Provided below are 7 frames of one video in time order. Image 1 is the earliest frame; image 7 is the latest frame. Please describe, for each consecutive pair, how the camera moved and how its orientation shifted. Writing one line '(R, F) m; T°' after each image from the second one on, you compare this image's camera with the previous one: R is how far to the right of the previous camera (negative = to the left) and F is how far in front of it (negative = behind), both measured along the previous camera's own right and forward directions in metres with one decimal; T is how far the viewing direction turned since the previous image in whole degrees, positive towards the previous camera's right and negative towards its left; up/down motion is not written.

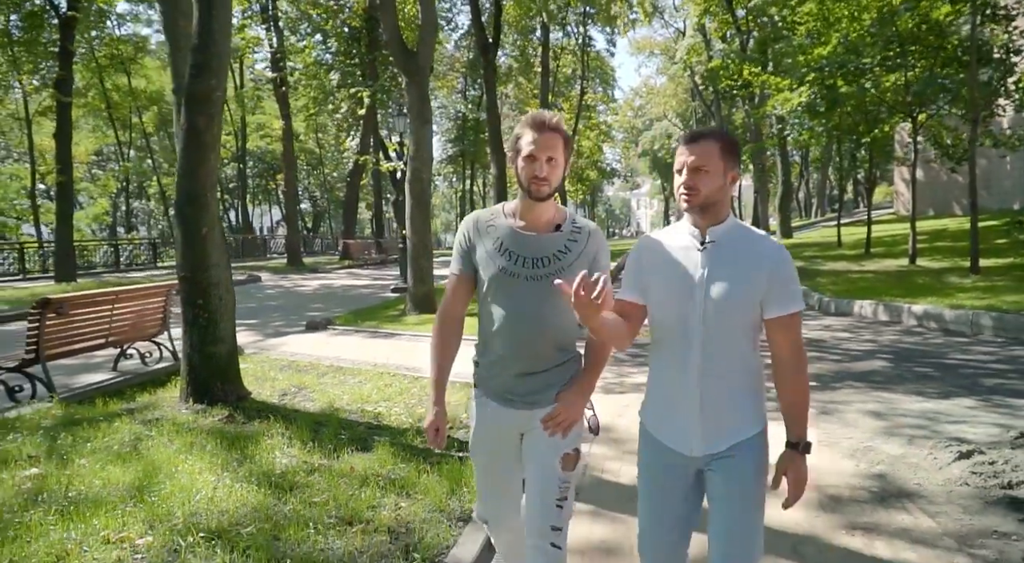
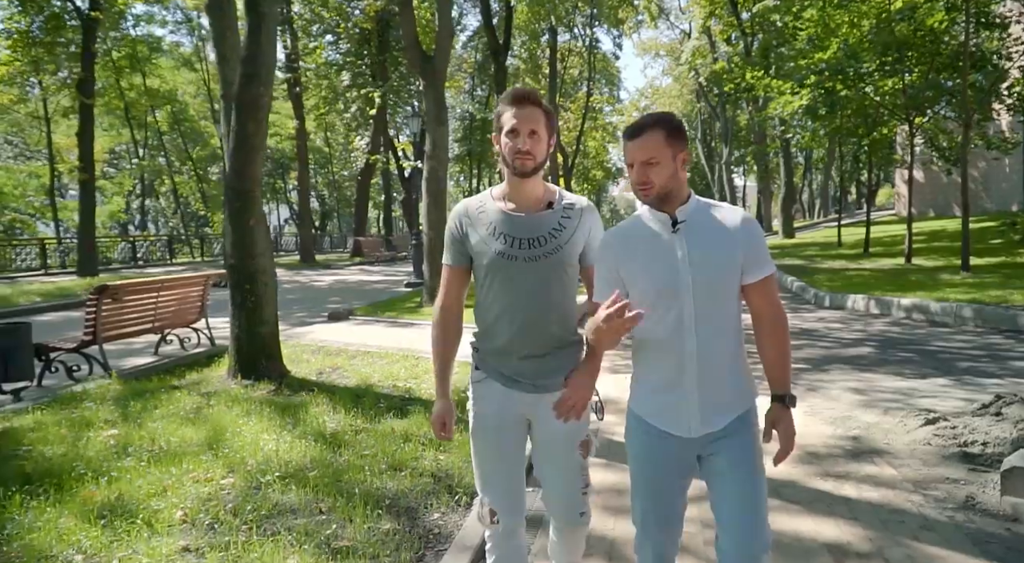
(-0.2, -0.6) m; 0°
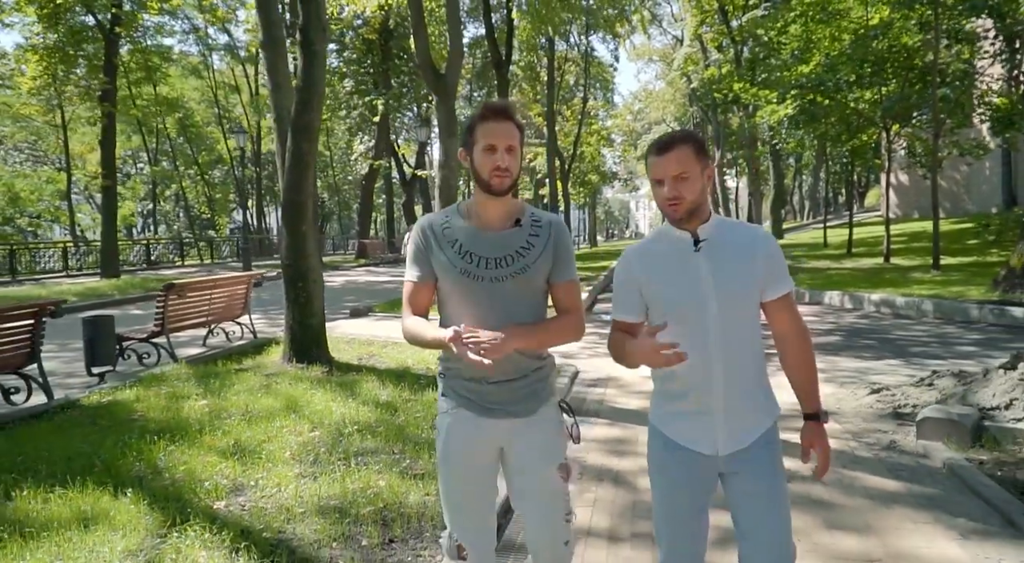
(-0.3, -1.1) m; 0°
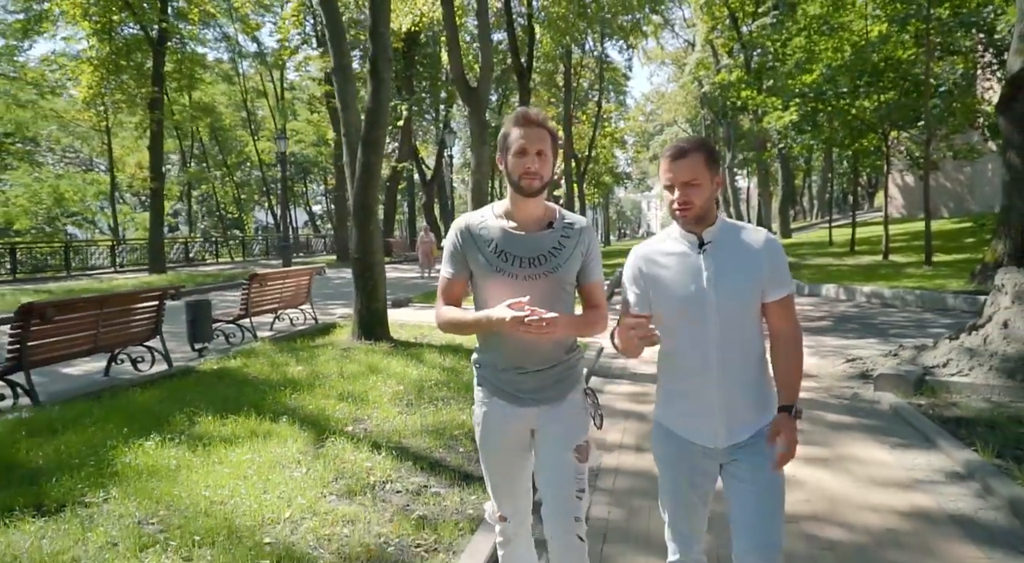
(-0.4, -1.4) m; -1°
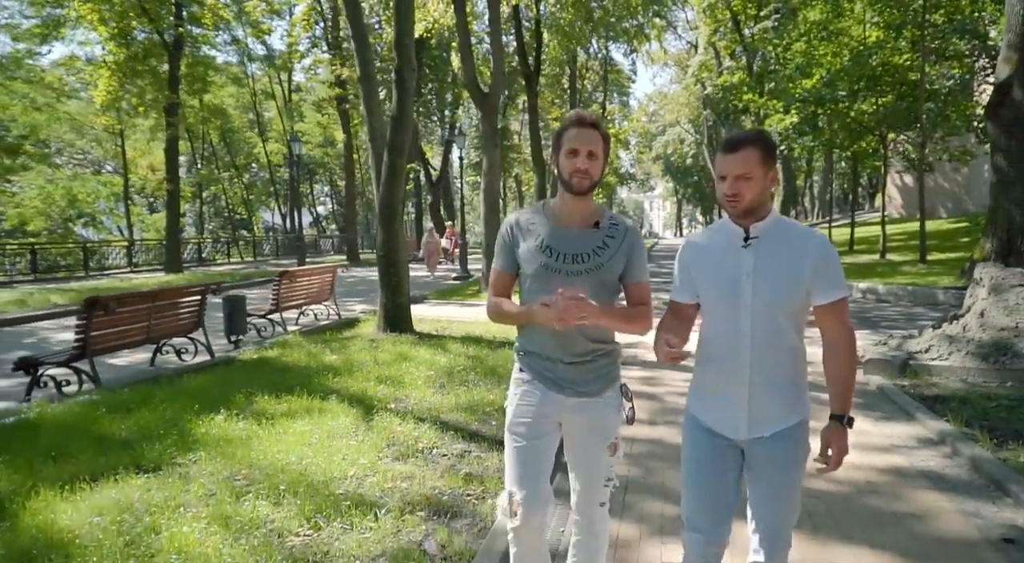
(-0.2, -0.7) m; 0°
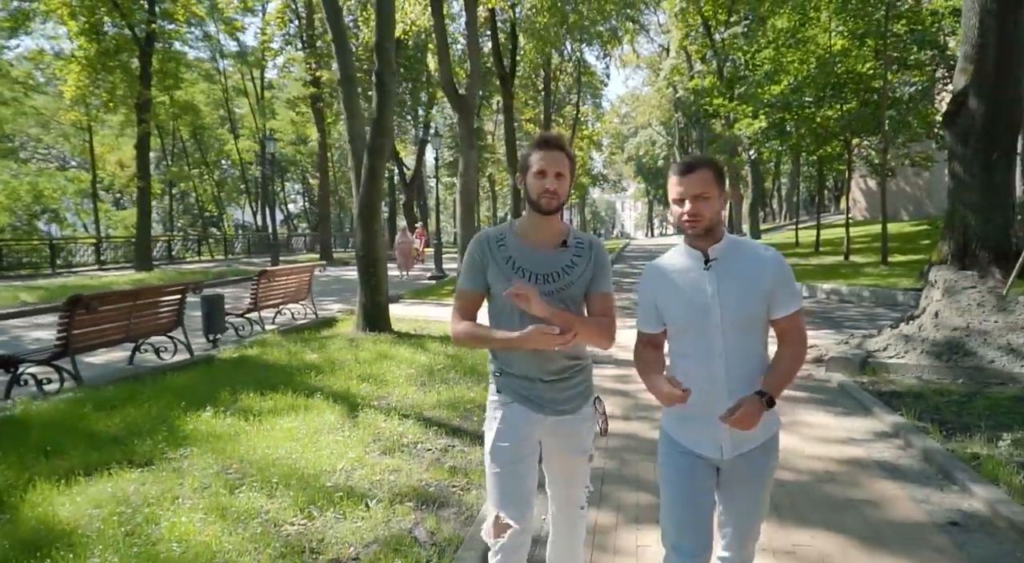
(-0.1, -0.2) m; +2°
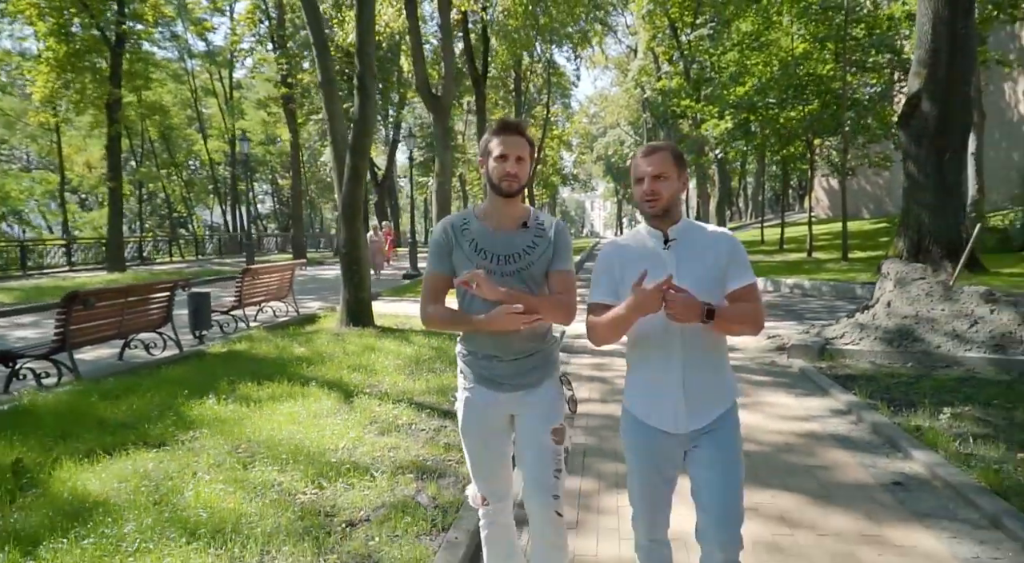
(-0.1, -0.4) m; +3°
